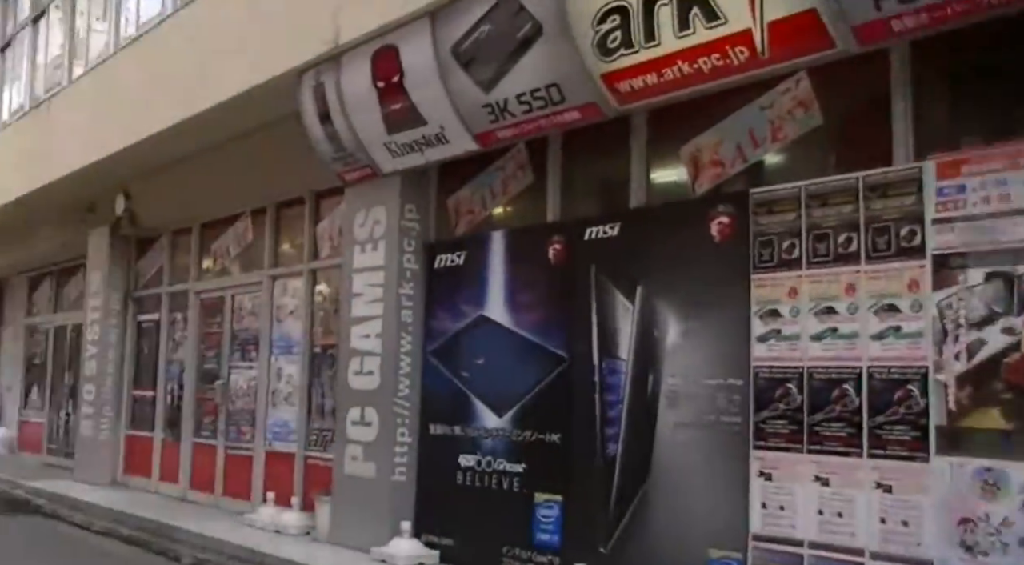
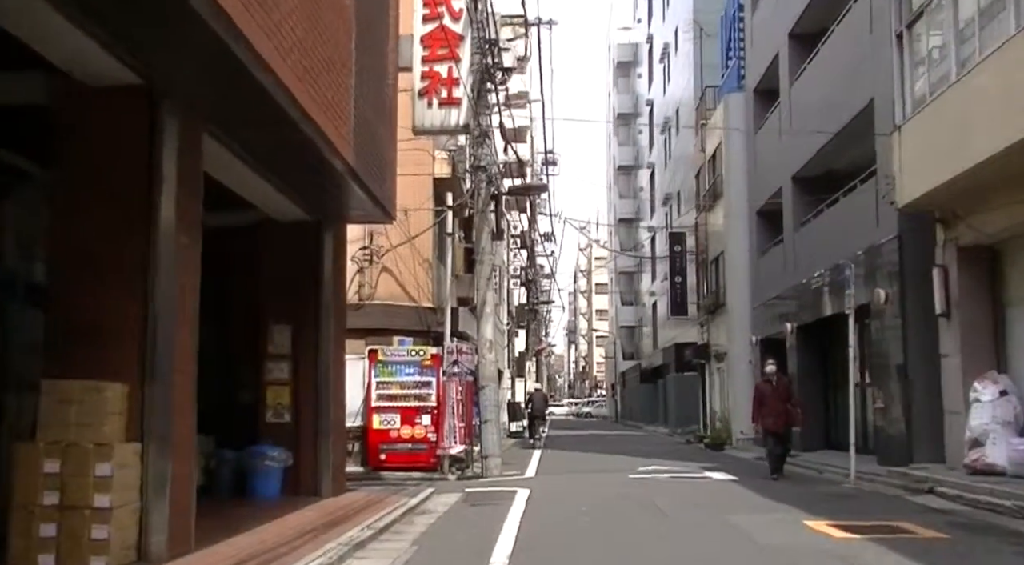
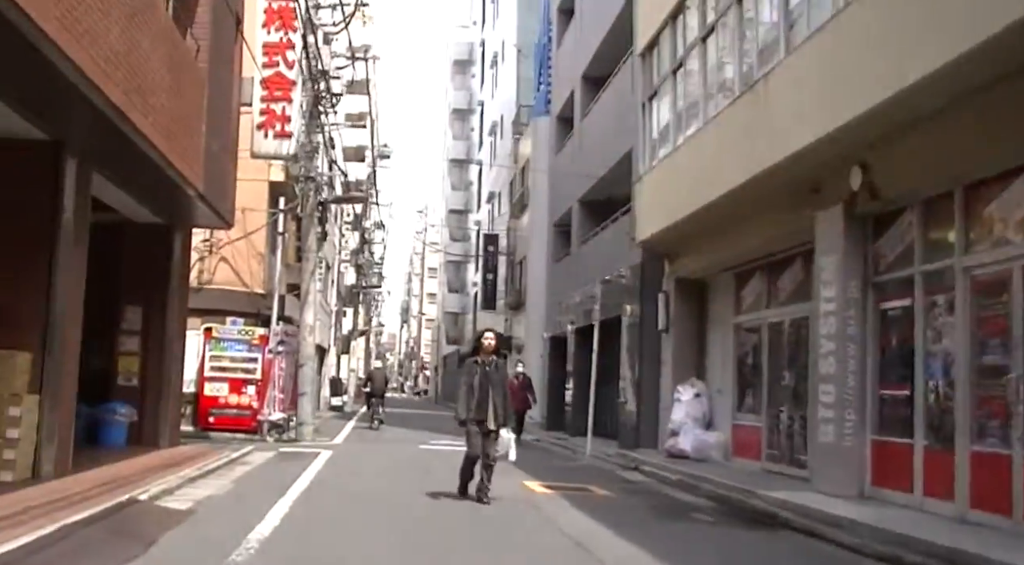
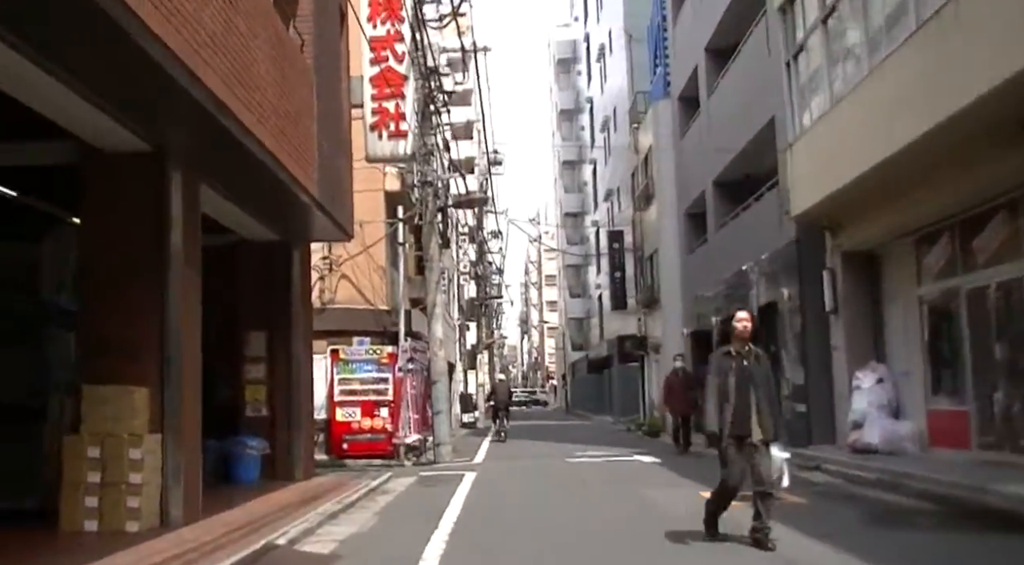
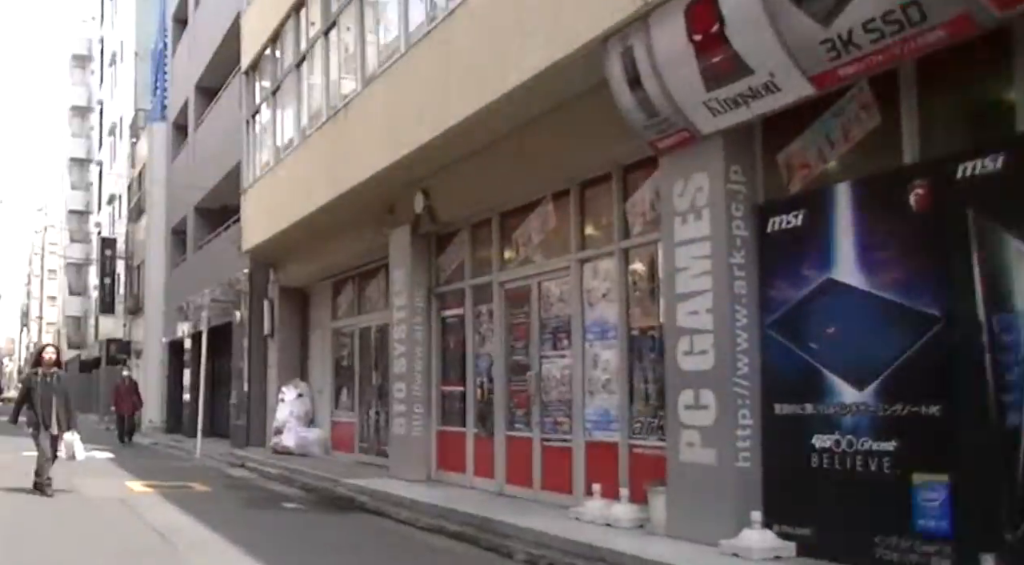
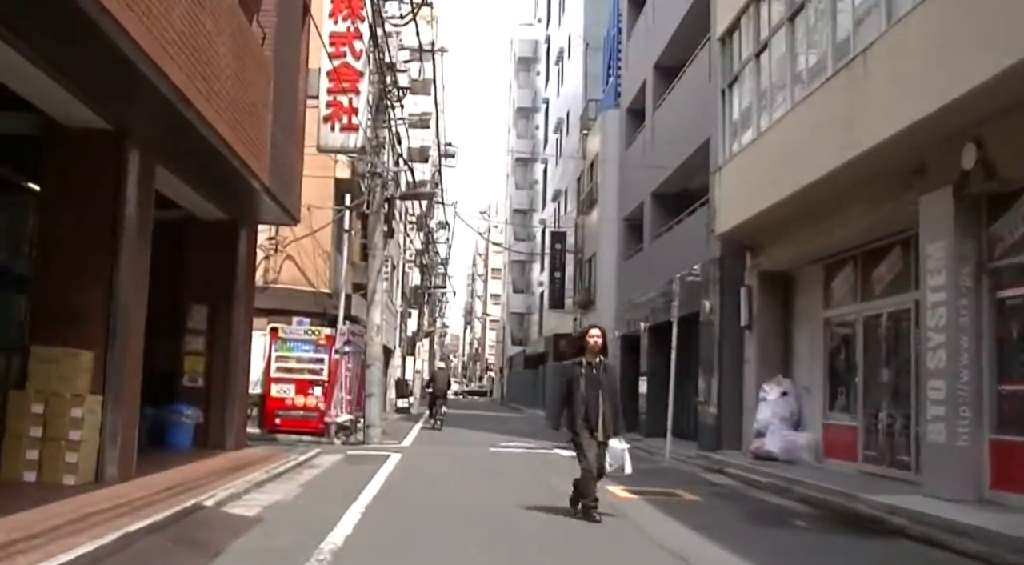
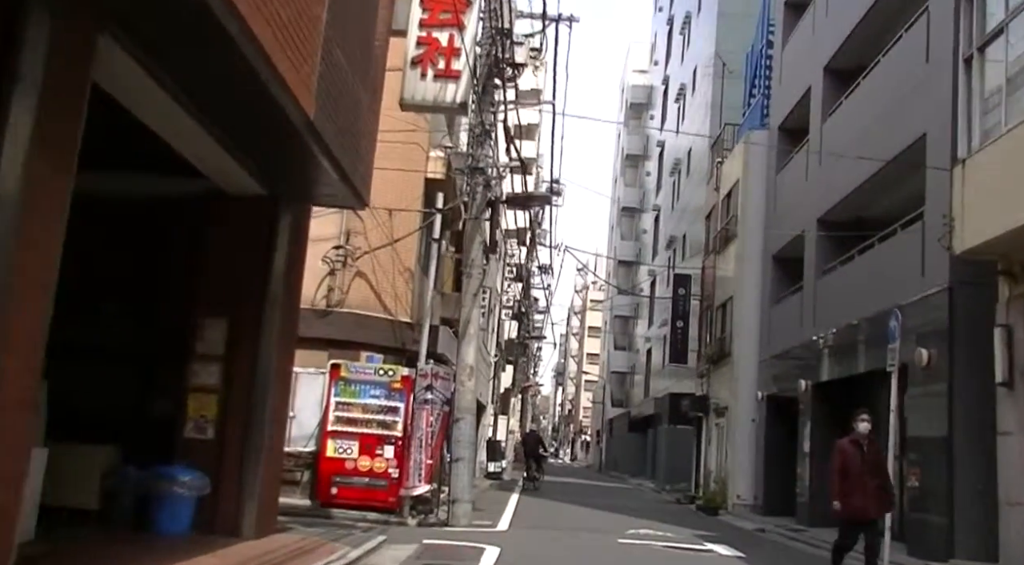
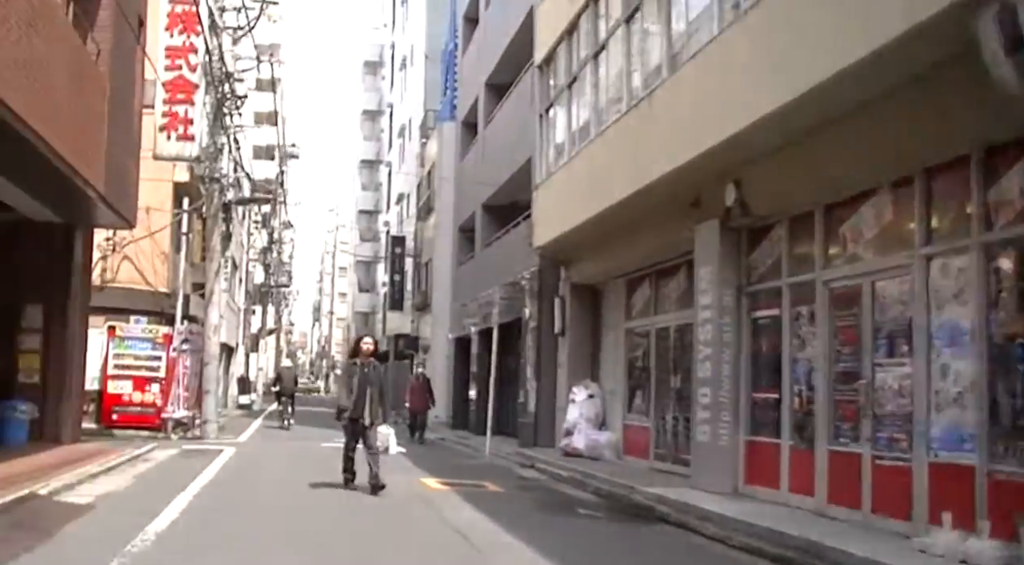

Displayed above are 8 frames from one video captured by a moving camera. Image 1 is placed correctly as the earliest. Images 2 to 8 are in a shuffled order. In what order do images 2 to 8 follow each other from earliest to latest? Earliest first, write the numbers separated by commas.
5, 8, 3, 6, 4, 2, 7
